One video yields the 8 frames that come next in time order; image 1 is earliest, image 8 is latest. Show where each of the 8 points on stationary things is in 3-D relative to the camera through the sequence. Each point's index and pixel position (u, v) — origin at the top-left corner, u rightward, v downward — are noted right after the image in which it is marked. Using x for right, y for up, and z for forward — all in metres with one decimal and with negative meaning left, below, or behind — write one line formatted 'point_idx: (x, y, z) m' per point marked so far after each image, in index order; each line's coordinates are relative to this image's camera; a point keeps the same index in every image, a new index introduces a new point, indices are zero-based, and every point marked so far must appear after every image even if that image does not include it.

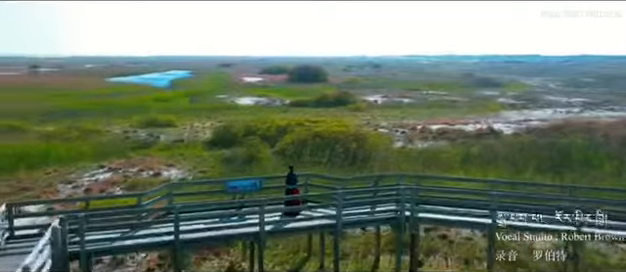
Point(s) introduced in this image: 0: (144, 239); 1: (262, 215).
0: (-4.2, -2.6, +13.1) m
1: (-1.4, -2.1, +13.5) m
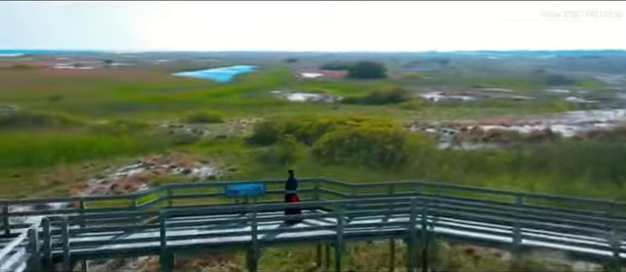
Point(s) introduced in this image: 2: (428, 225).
0: (-4.3, -2.6, +12.6) m
1: (-1.4, -2.1, +12.7) m
2: (+3.0, -2.4, +13.8) m
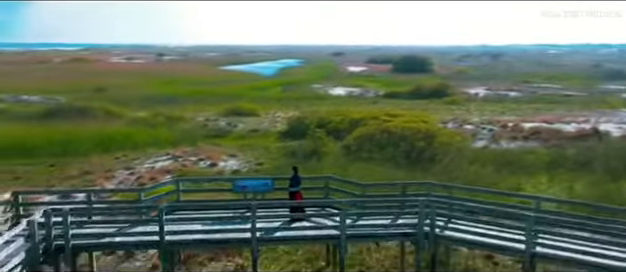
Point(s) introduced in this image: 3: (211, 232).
0: (-4.3, -2.5, +12.6) m
1: (-1.4, -2.0, +12.5) m
2: (+3.1, -2.3, +13.1) m
3: (-2.5, -2.3, +12.8) m
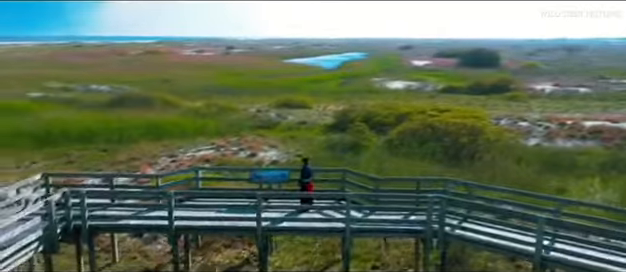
0: (-4.2, -2.2, +13.2) m
1: (-1.3, -1.8, +12.6) m
2: (+3.3, -2.2, +12.7) m
3: (-2.3, -2.1, +13.1) m
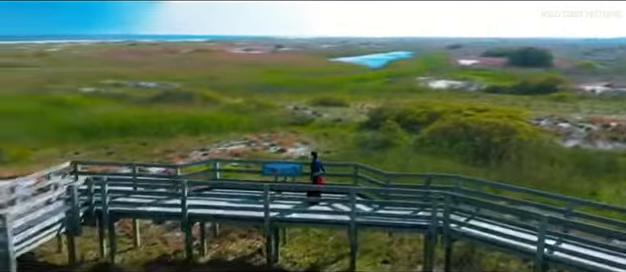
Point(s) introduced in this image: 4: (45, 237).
0: (-4.0, -1.9, +13.9) m
1: (-1.2, -1.6, +13.1) m
2: (+3.4, -2.1, +12.7) m
3: (-2.1, -1.9, +13.6) m
4: (-6.3, -2.3, +12.2) m
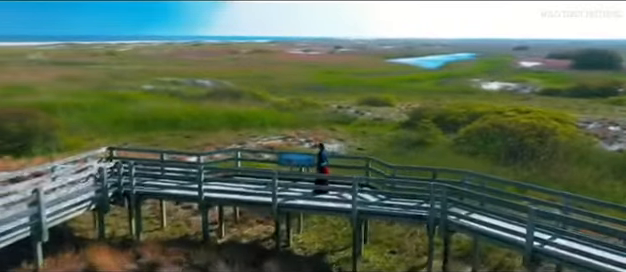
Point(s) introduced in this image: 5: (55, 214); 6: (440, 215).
0: (-3.7, -1.6, +15.1) m
1: (-1.0, -1.4, +13.9) m
2: (+3.4, -2.0, +13.1) m
3: (-1.9, -1.6, +14.6) m
4: (-6.2, -2.0, +13.7) m
5: (-6.4, -1.9, +12.9) m
6: (+3.2, -2.0, +13.2) m
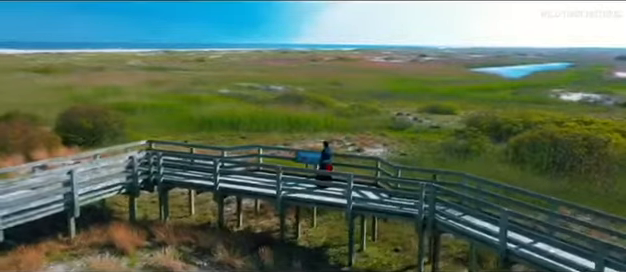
0: (-3.5, -1.5, +16.6) m
1: (-1.0, -1.3, +15.0) m
2: (+3.3, -2.0, +13.4) m
3: (-1.8, -1.5, +15.9) m
4: (-6.2, -1.7, +15.7) m
5: (-6.5, -1.7, +15.0) m
6: (+3.1, -2.0, +13.6) m
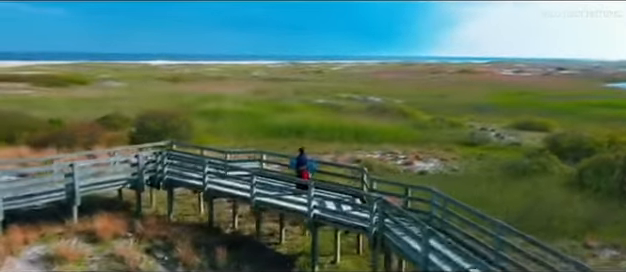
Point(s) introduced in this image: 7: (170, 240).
0: (-3.8, -1.6, +17.5) m
1: (-1.8, -1.4, +15.3) m
2: (+1.9, -2.3, +12.7) m
3: (-2.3, -1.7, +16.3) m
4: (-6.6, -1.7, +17.2) m
5: (-7.1, -1.6, +16.6) m
6: (+1.7, -2.3, +12.9) m
7: (-4.1, -3.0, +15.1) m
